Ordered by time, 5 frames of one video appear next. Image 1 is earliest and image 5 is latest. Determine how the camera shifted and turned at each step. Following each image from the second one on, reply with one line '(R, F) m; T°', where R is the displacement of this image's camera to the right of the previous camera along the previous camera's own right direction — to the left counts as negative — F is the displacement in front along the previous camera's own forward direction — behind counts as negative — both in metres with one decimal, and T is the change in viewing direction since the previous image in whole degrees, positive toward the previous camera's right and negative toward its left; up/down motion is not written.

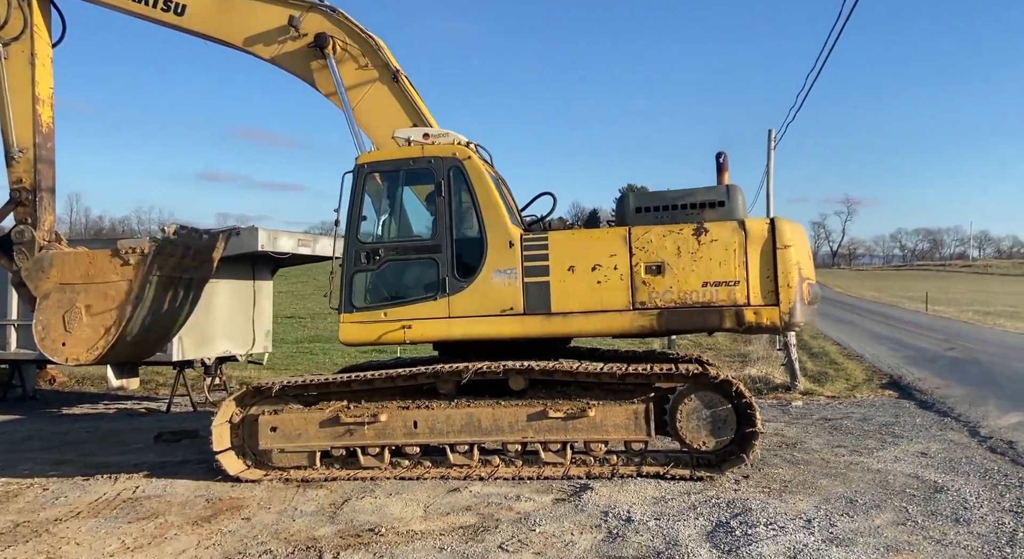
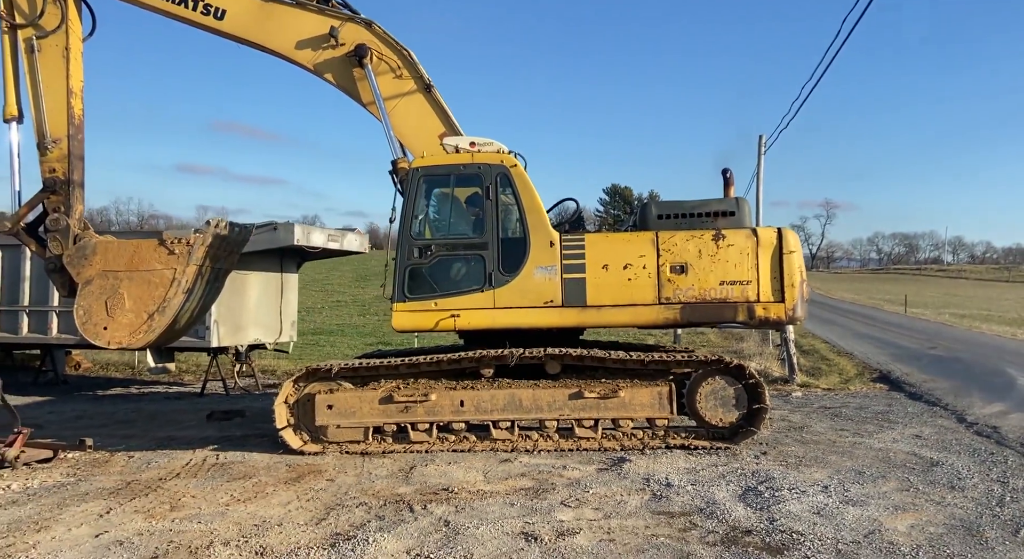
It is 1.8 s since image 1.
(-0.5, -0.6) m; +1°
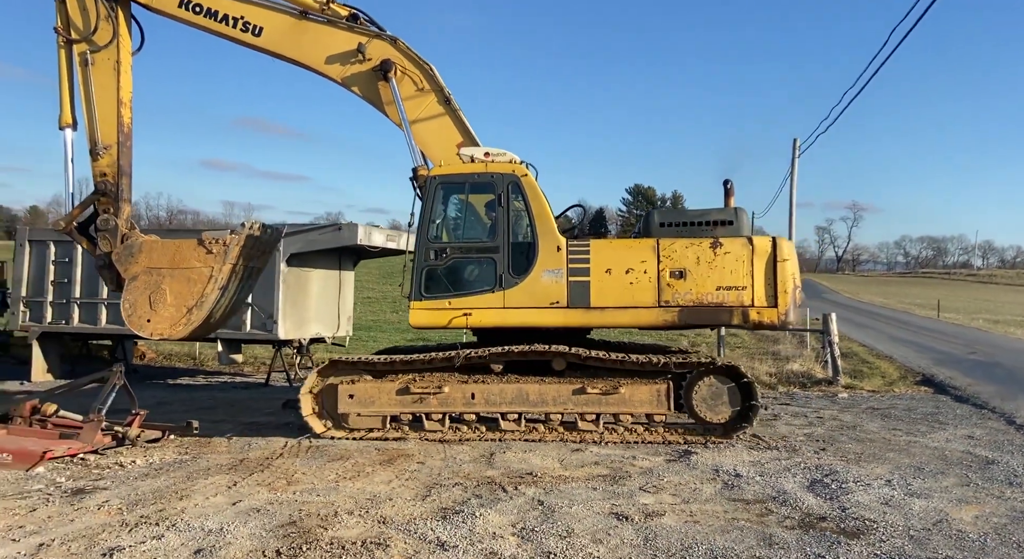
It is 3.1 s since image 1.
(-0.4, -0.4) m; -2°
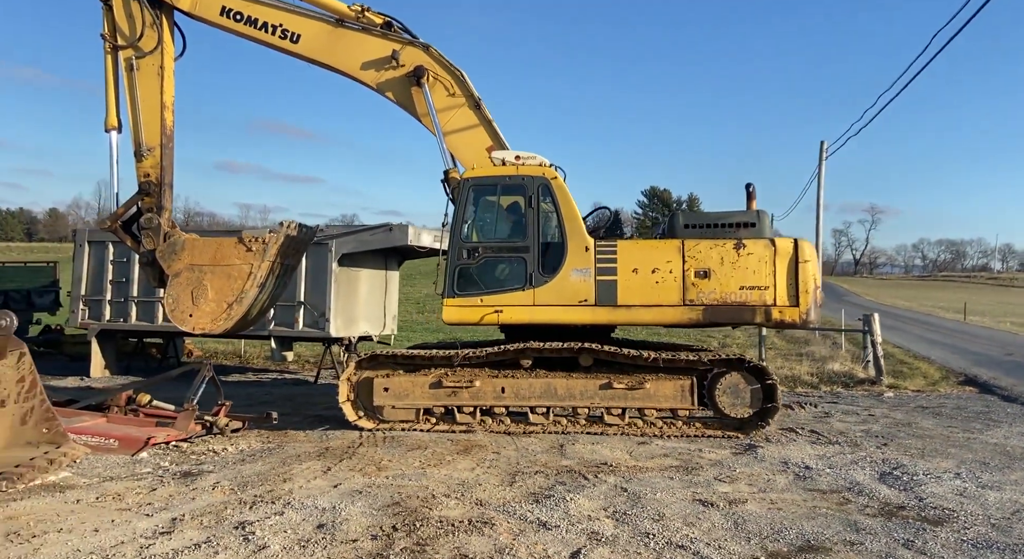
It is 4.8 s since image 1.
(-0.4, -0.2) m; -1°
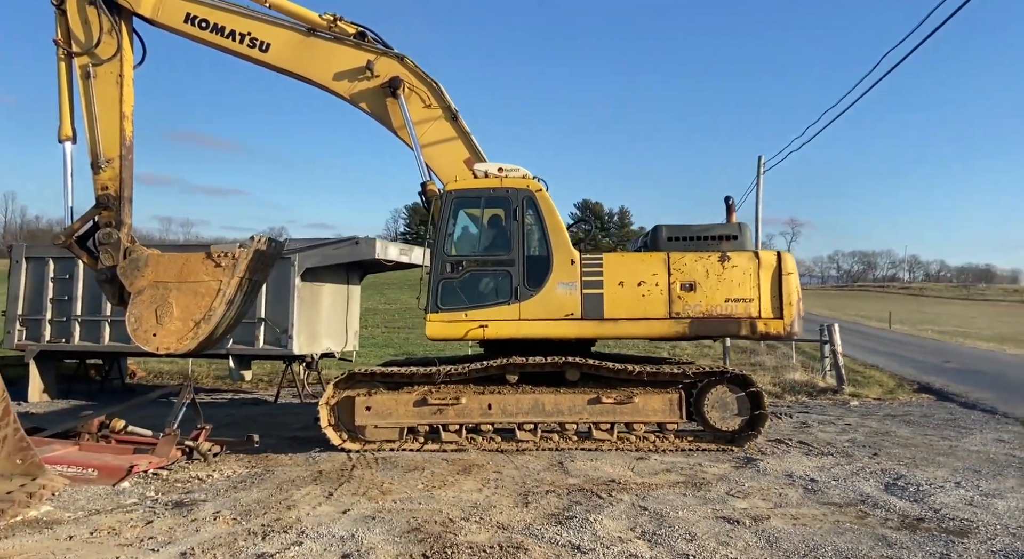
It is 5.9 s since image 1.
(-0.5, +0.3) m; +5°
